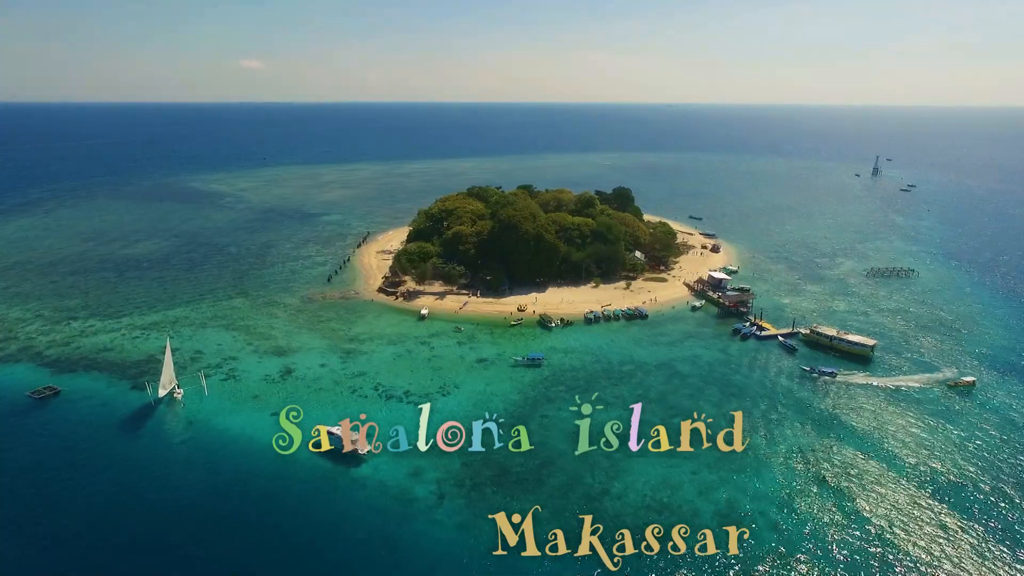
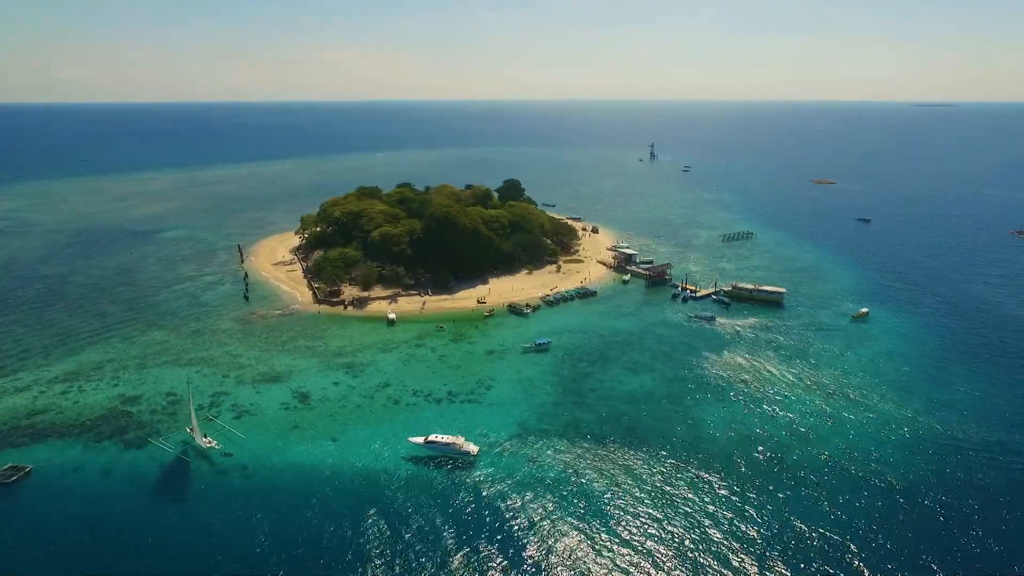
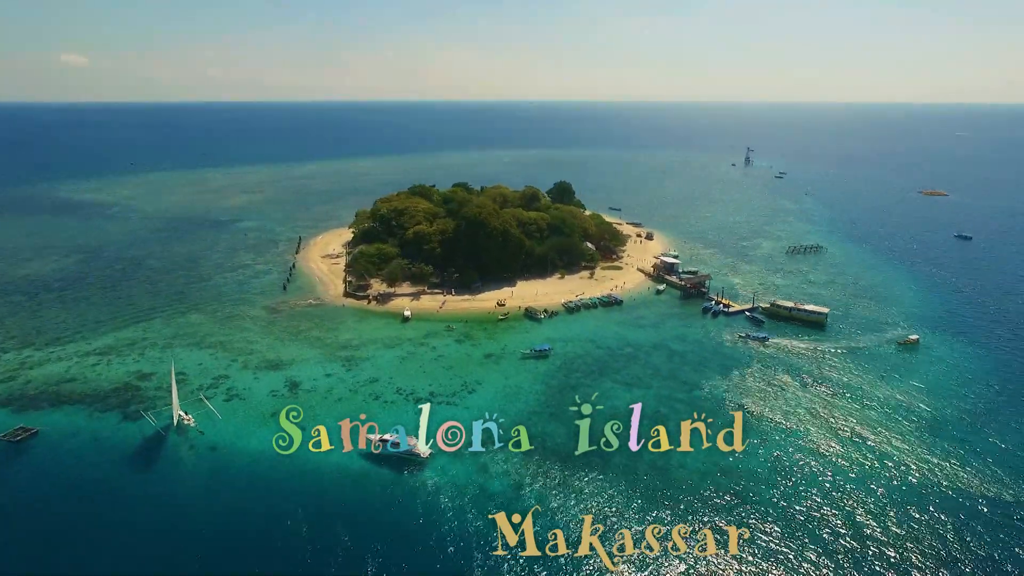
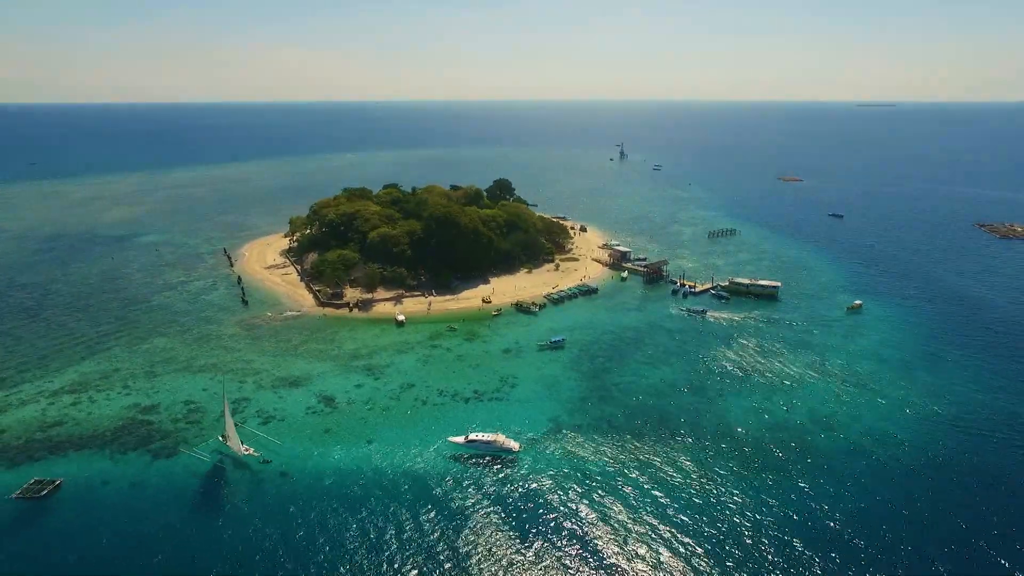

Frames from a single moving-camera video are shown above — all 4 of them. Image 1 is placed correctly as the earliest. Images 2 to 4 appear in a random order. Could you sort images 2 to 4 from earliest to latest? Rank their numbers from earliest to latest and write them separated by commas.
3, 2, 4
